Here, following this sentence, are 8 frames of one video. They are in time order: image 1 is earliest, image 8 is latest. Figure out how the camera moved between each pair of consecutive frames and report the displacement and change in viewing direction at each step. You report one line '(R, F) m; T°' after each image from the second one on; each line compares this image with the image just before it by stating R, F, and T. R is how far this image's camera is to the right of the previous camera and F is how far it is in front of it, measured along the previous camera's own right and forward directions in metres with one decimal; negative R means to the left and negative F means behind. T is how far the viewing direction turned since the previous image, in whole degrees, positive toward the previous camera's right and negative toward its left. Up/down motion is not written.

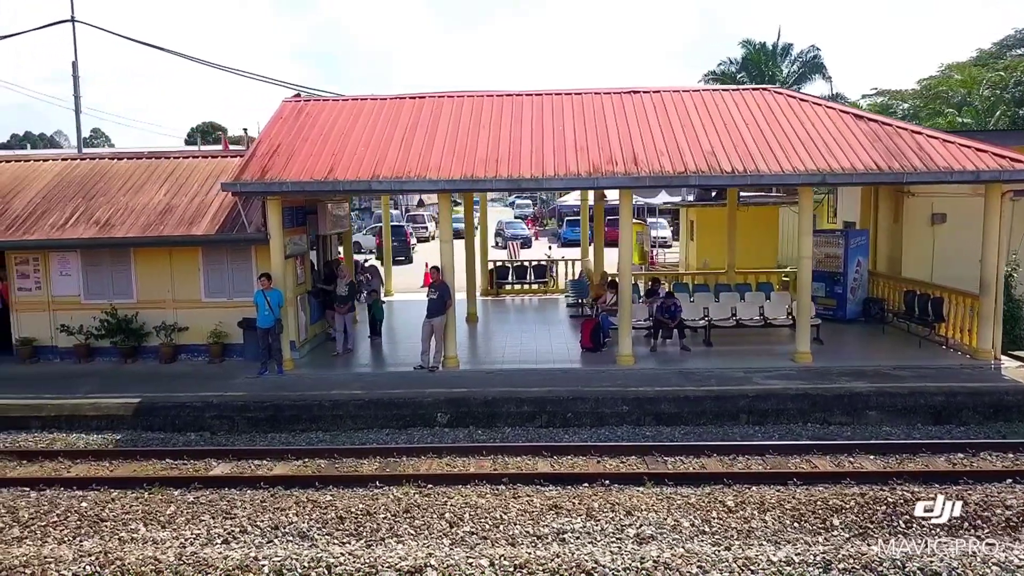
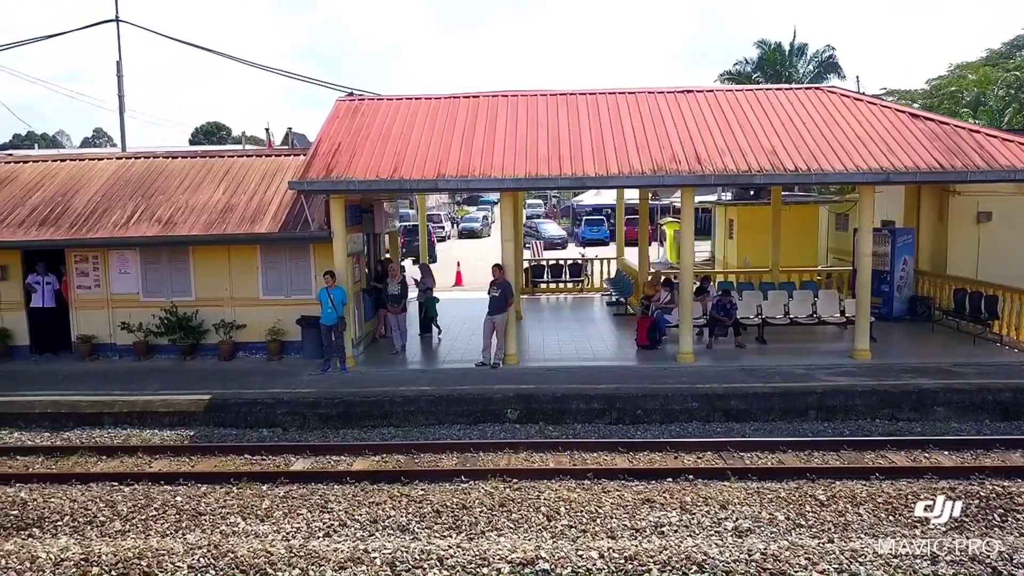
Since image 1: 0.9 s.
(-0.6, -0.1) m; 0°
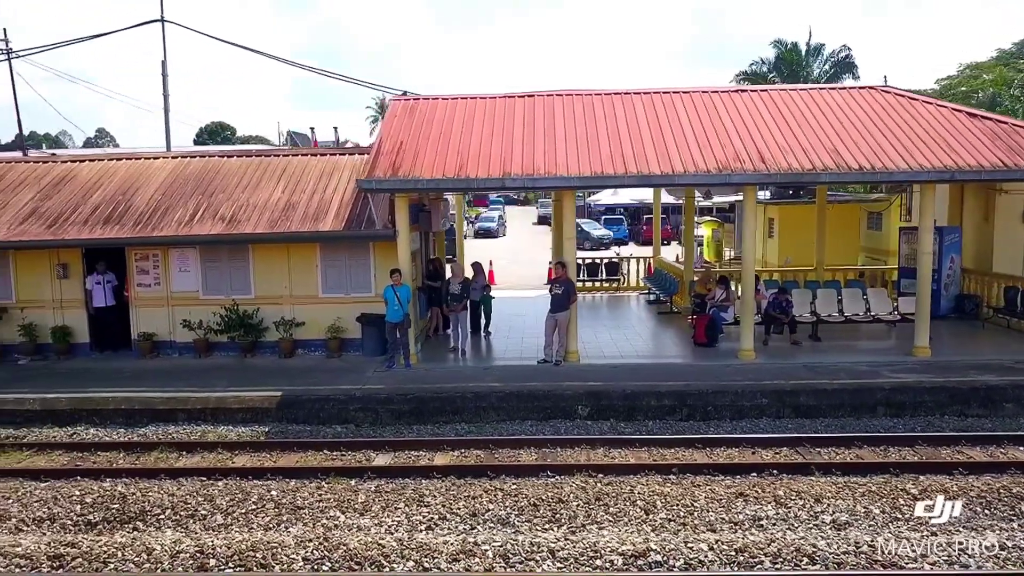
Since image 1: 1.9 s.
(-0.6, -0.1) m; 0°
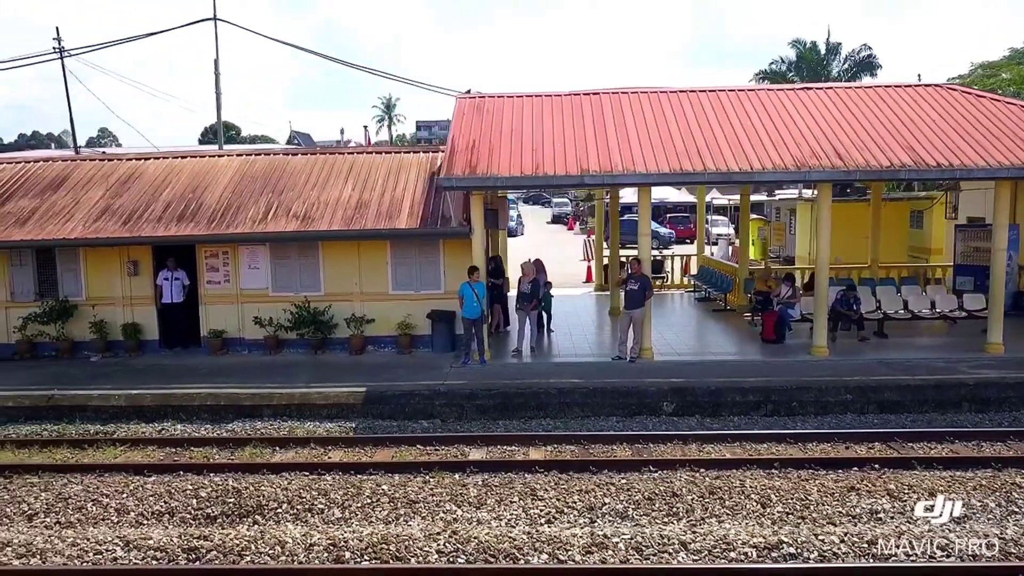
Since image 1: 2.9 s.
(-0.8, 0.0) m; 0°
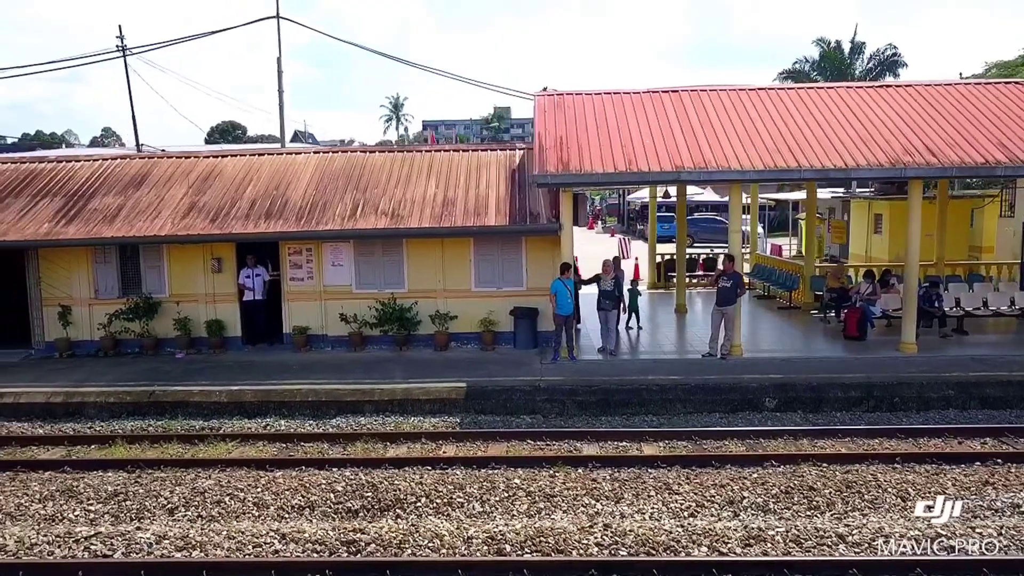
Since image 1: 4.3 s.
(-0.9, 0.0) m; 0°
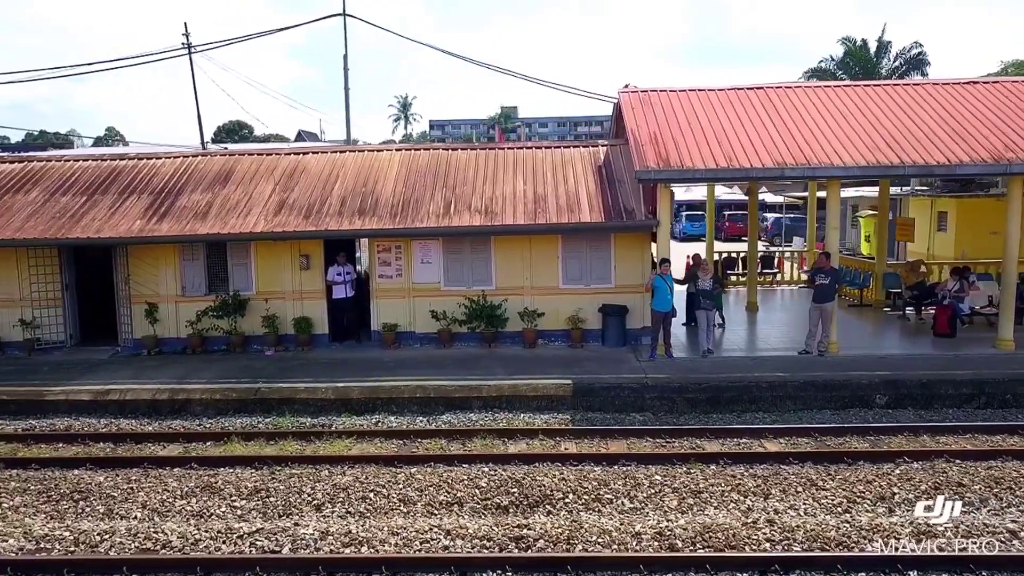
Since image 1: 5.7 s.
(-1.0, 0.0) m; 0°
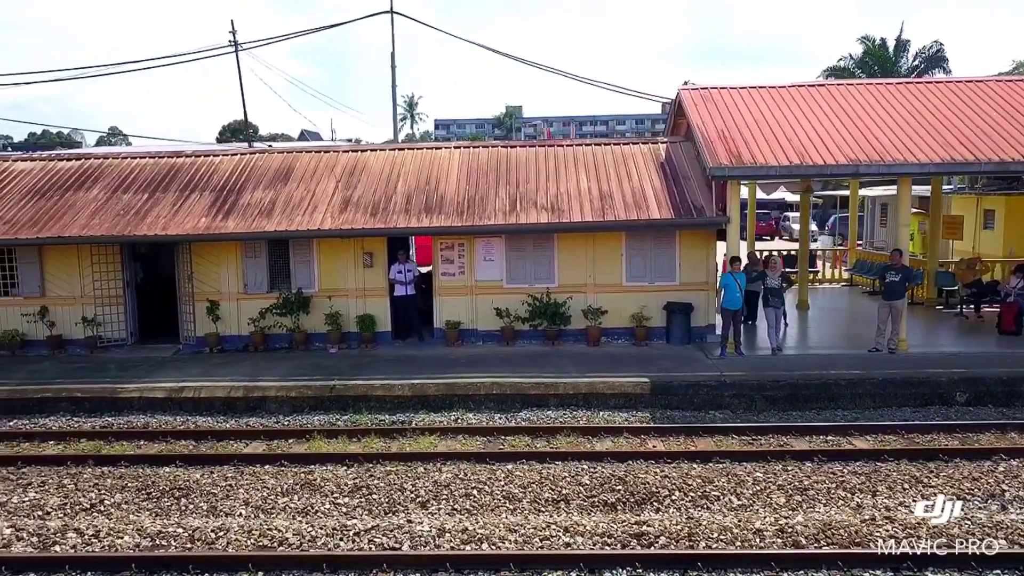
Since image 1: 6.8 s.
(-0.7, 0.0) m; 0°
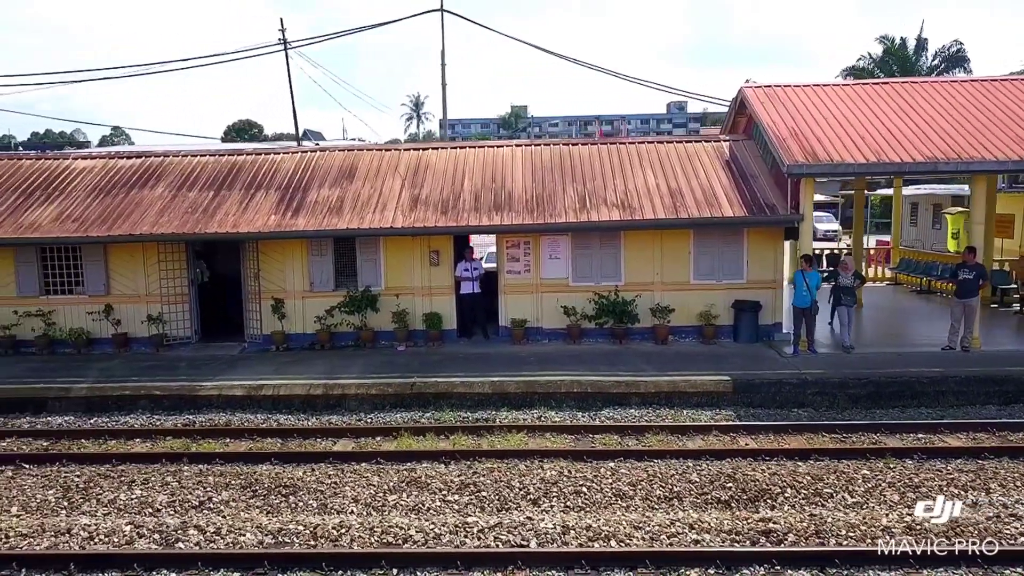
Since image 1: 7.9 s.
(-0.7, 0.0) m; 0°
